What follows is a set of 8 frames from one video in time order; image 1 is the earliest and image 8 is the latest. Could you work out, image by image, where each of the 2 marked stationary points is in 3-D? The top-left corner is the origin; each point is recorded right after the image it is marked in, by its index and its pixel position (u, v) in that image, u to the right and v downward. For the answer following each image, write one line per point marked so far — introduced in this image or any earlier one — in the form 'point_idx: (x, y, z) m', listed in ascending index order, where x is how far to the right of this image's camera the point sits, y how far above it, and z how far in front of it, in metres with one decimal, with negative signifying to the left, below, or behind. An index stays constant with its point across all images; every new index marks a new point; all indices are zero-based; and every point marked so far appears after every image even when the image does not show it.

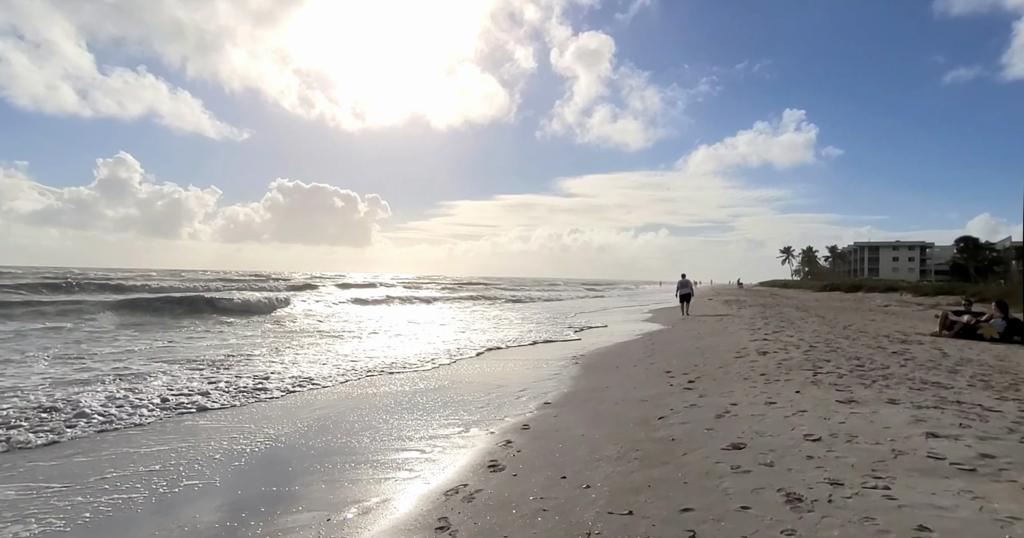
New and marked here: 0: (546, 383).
0: (+0.5, -1.7, +8.6) m
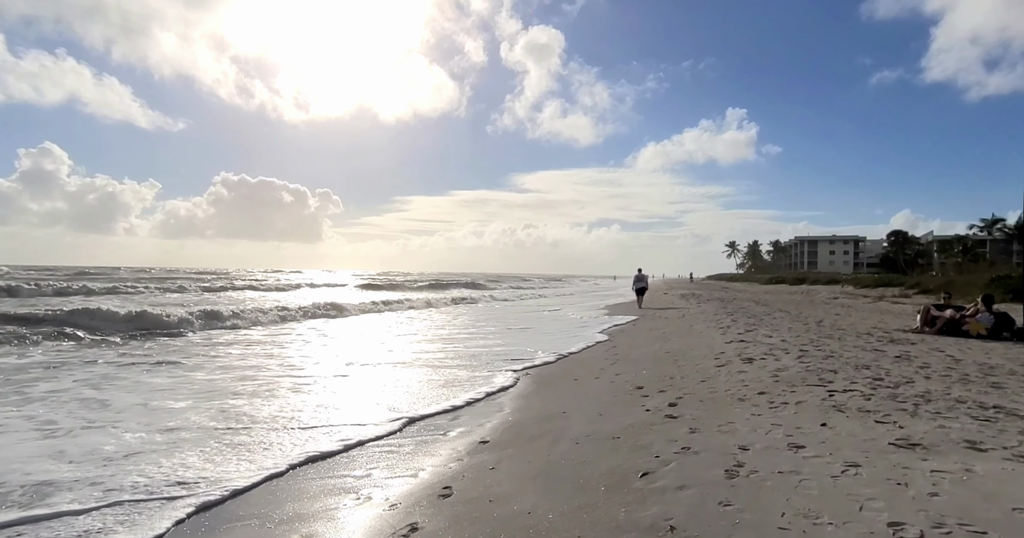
0: (-0.3, -1.6, +6.7) m
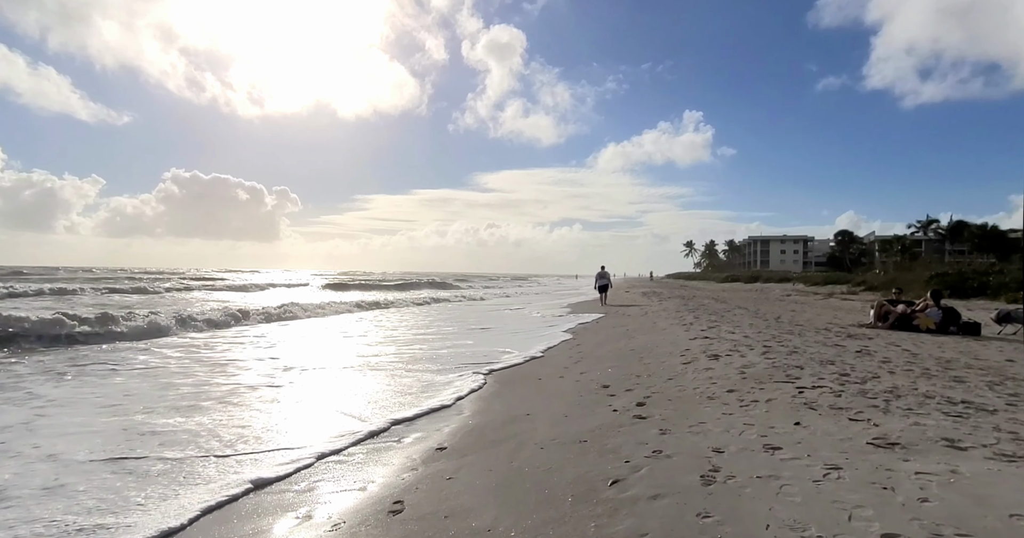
0: (-0.7, -1.6, +6.3) m
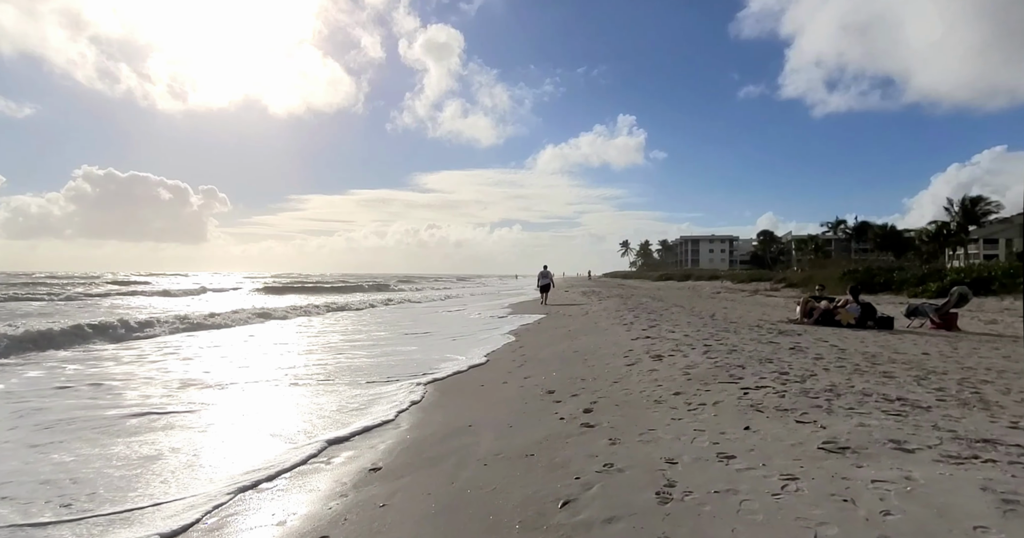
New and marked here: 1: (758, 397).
0: (-1.4, -1.6, +5.9) m
1: (+2.3, -1.2, +5.3) m
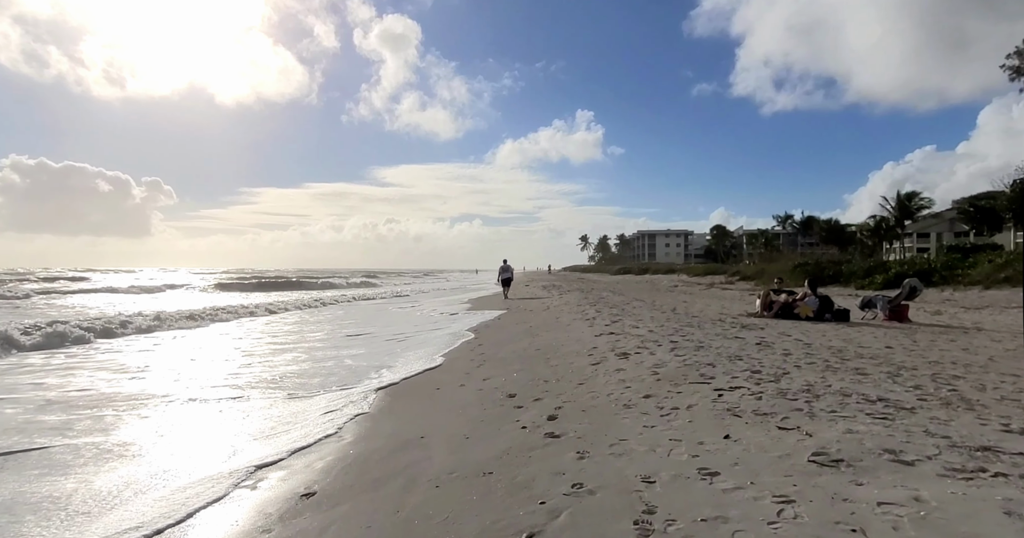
0: (-1.8, -1.6, +5.3) m
1: (+1.9, -1.1, +4.9) m
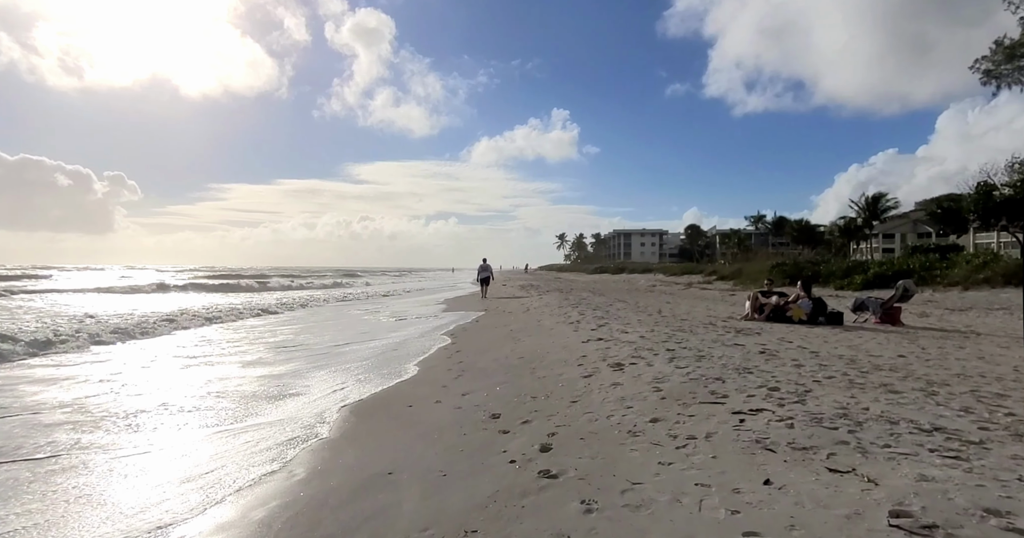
0: (-1.9, -1.6, +4.4) m
1: (+1.8, -1.2, +4.2) m
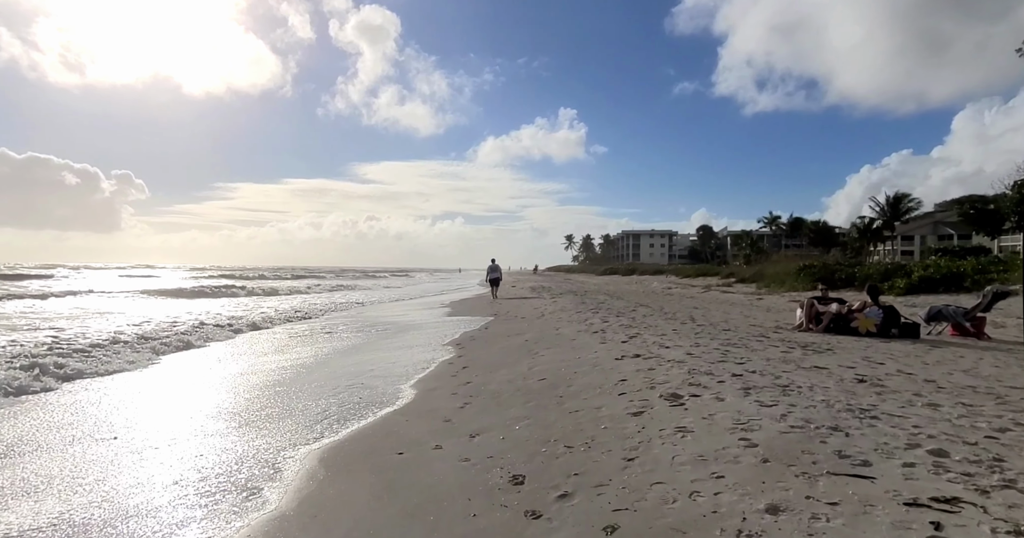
0: (-1.7, -1.6, +2.6) m
1: (+2.0, -1.2, +2.4) m
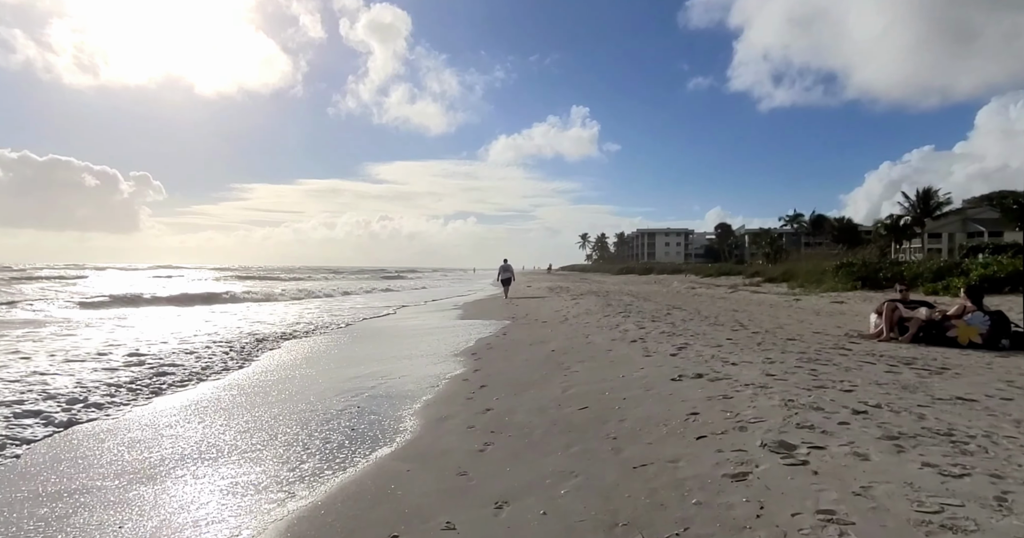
0: (-1.4, -1.6, +1.0) m
1: (+2.3, -1.2, +0.6) m
